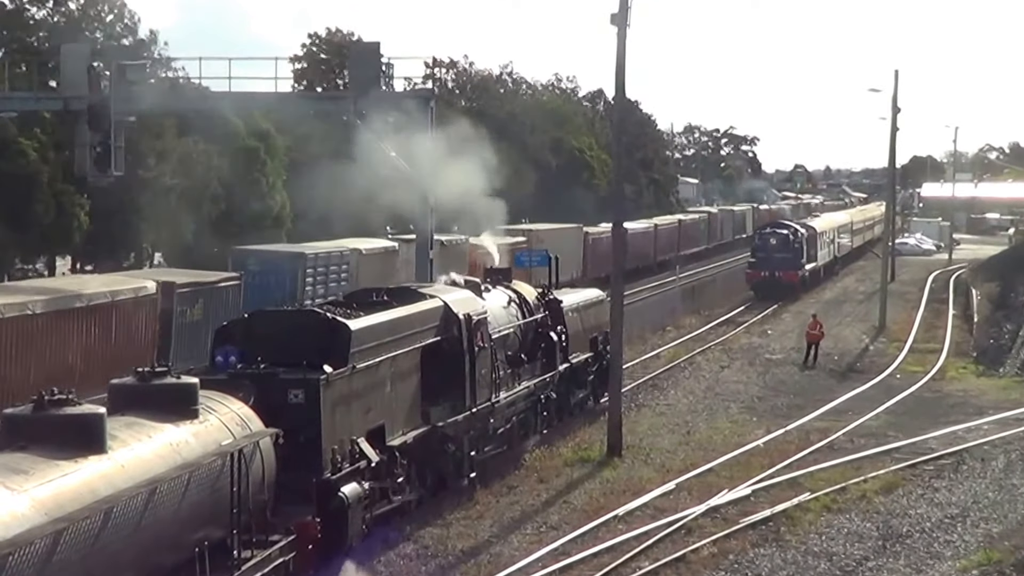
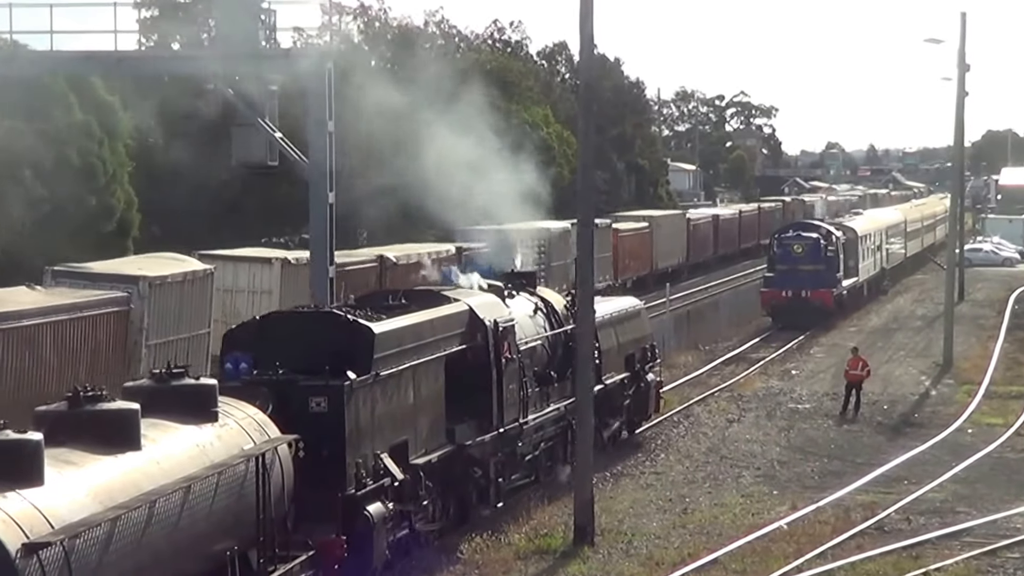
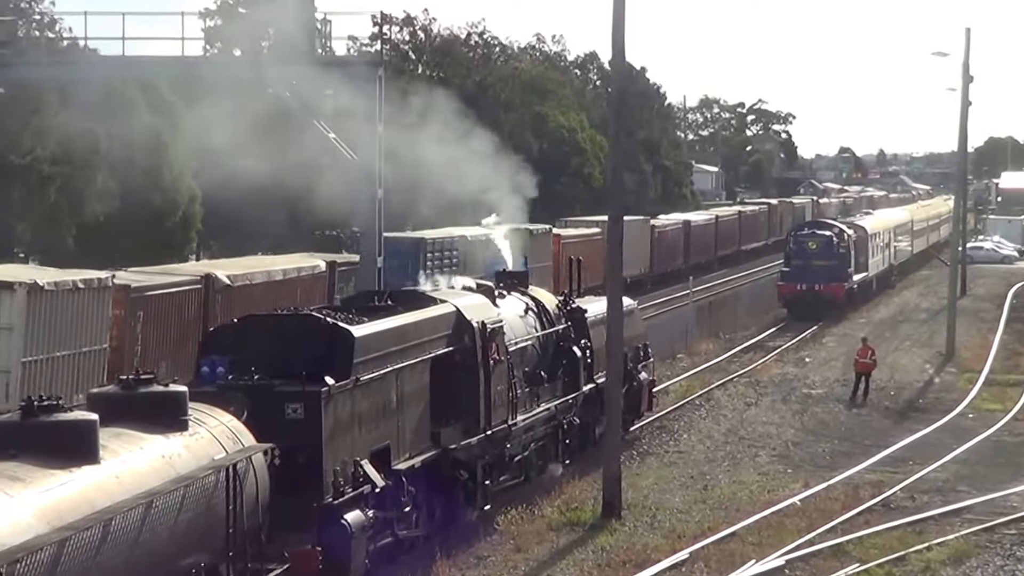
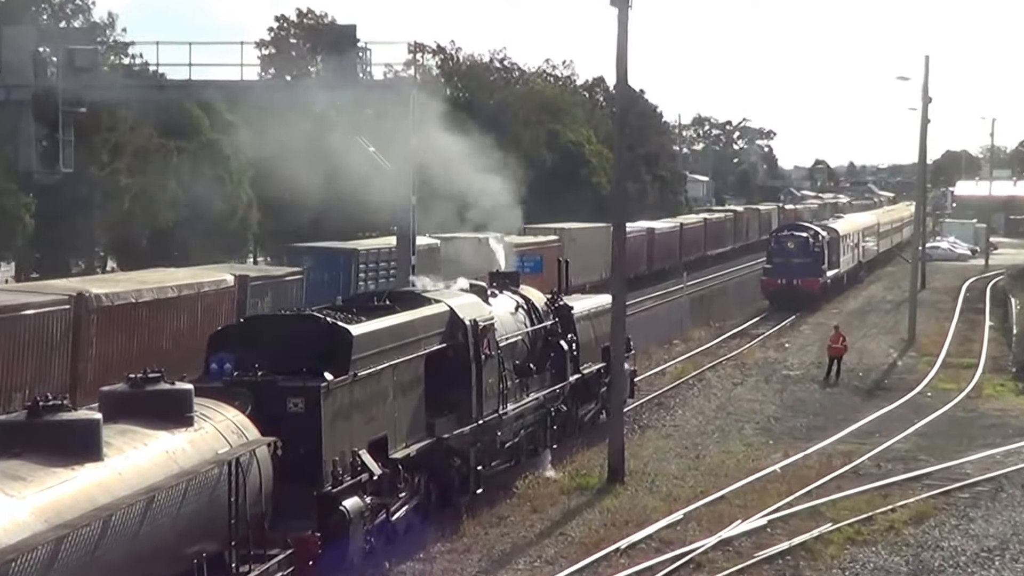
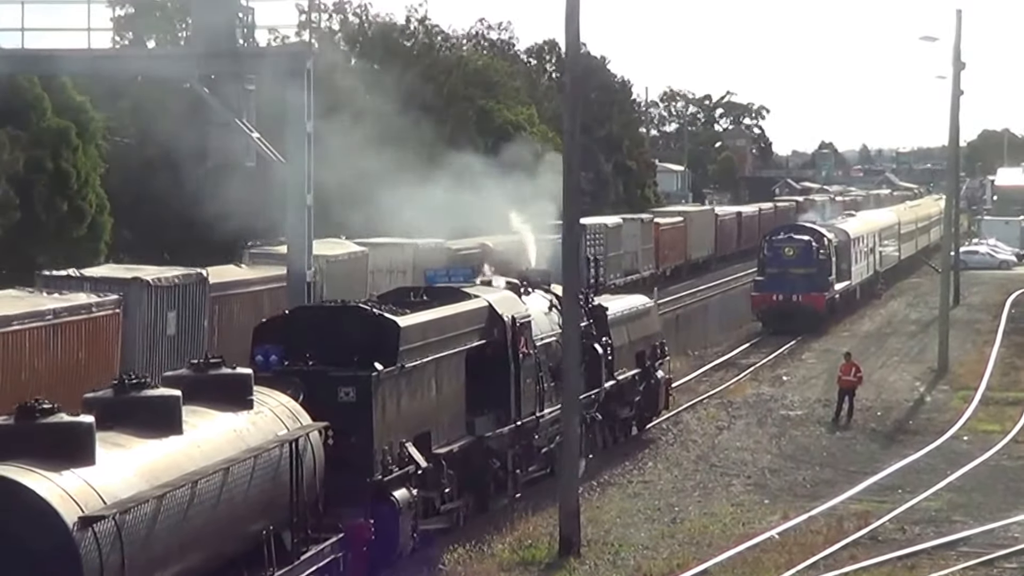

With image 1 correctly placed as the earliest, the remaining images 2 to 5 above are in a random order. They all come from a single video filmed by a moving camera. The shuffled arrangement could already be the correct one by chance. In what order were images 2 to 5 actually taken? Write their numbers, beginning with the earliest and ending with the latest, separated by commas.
4, 3, 2, 5
